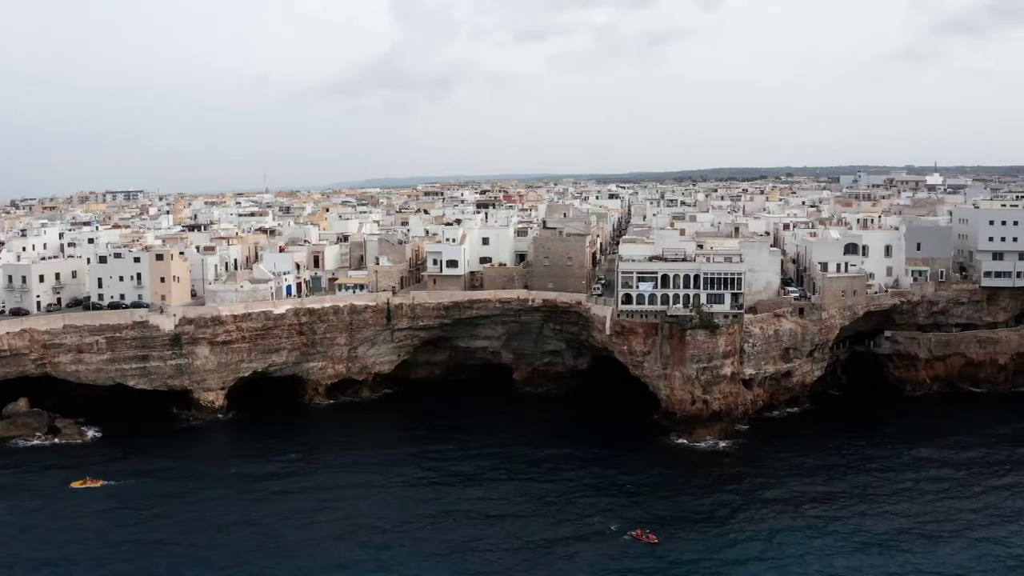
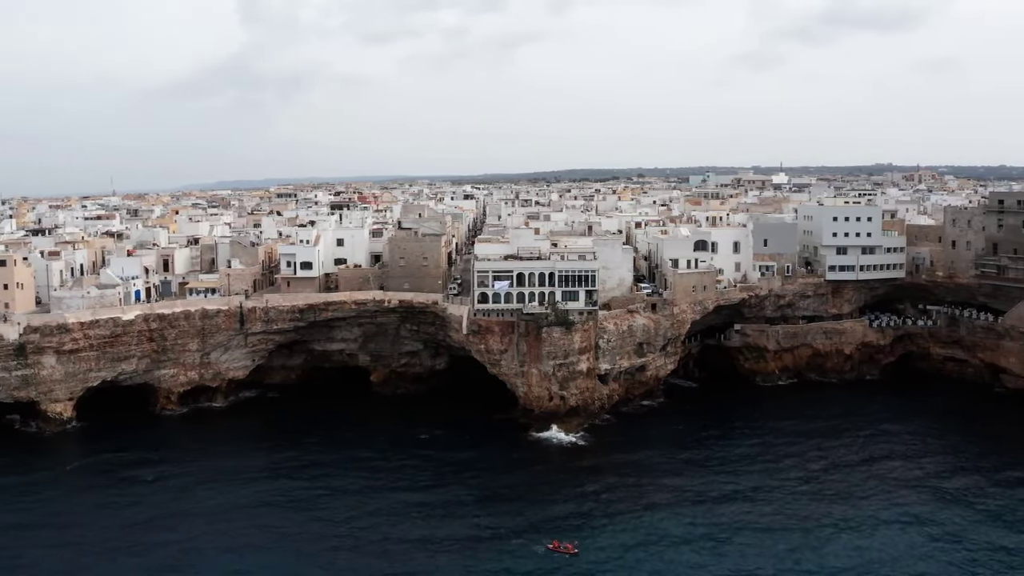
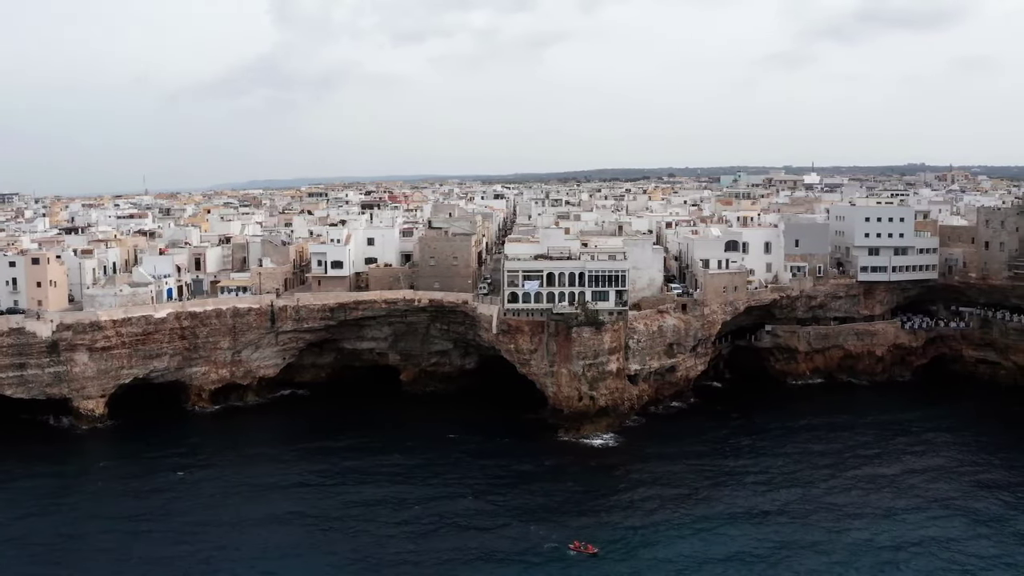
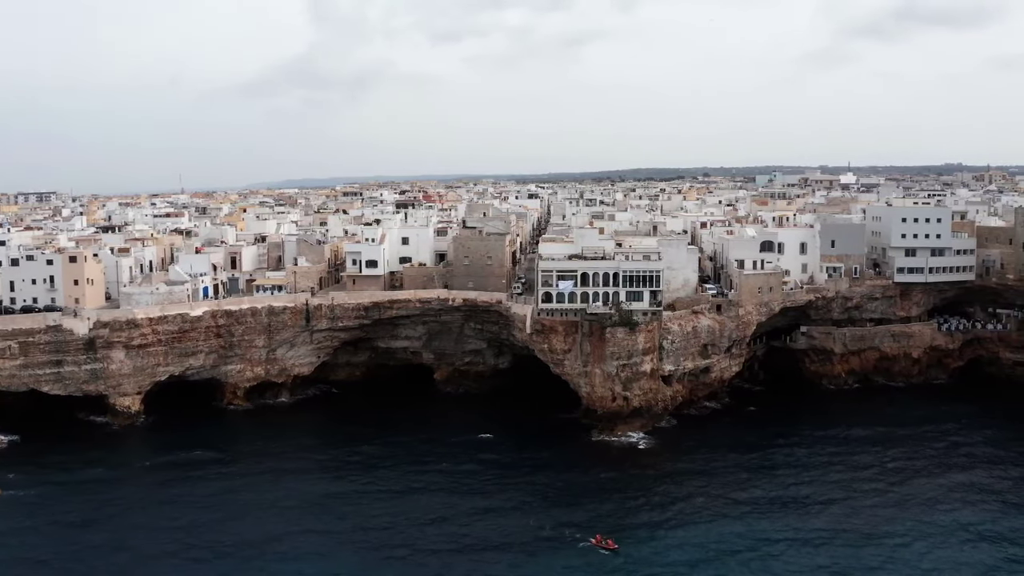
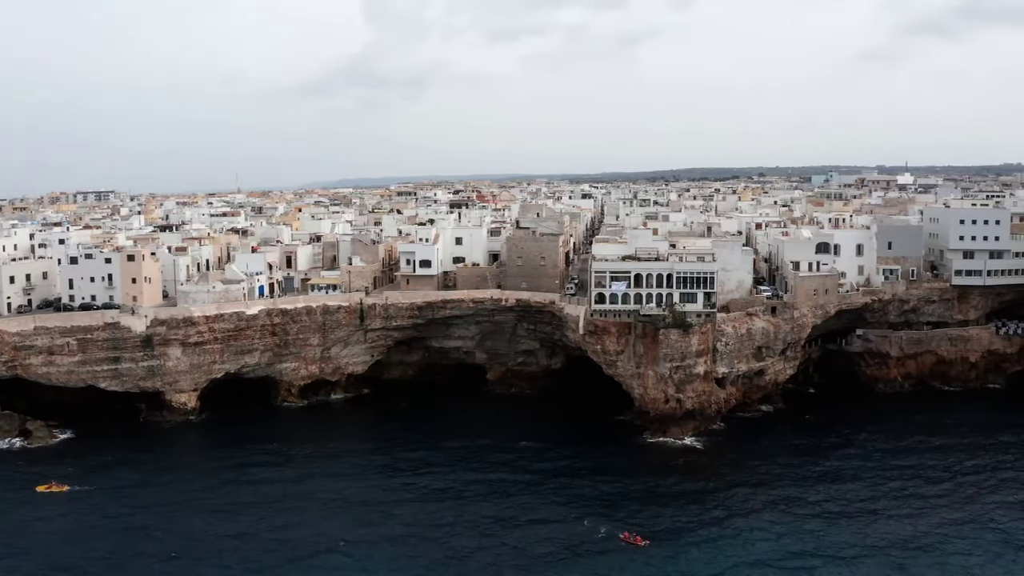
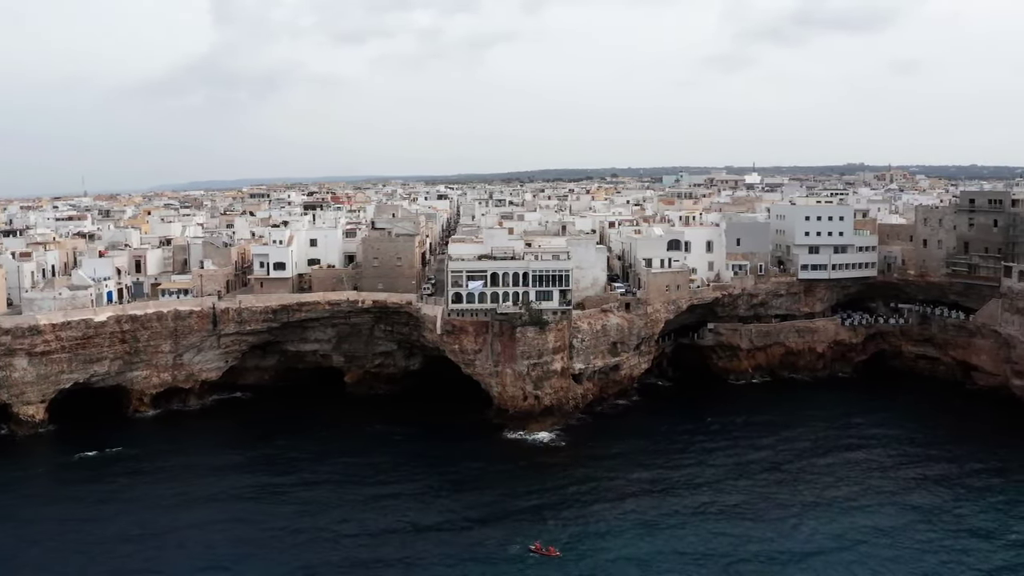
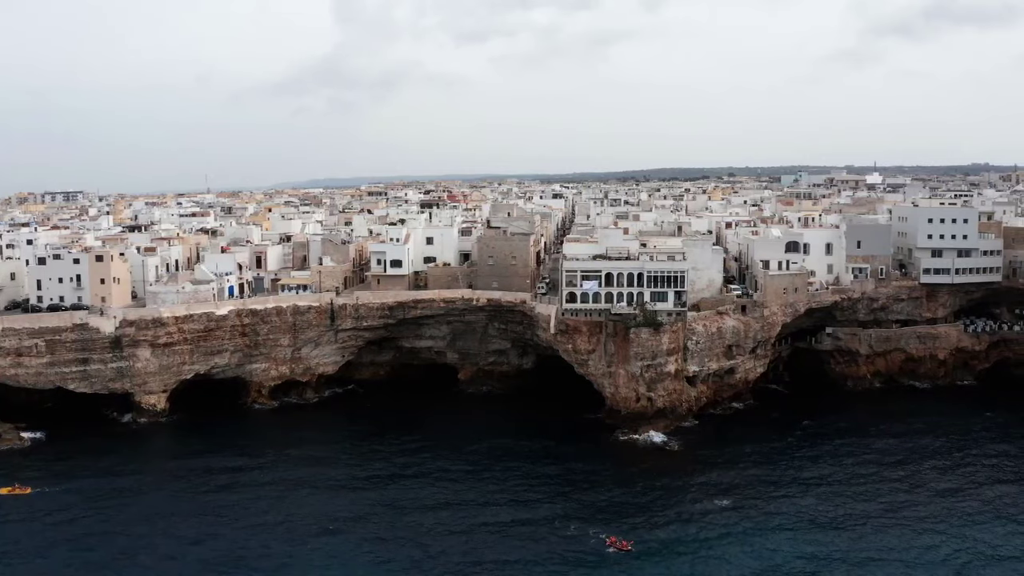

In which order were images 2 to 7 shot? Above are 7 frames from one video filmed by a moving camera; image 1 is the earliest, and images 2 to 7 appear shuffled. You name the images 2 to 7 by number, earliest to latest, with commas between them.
5, 7, 4, 3, 2, 6
